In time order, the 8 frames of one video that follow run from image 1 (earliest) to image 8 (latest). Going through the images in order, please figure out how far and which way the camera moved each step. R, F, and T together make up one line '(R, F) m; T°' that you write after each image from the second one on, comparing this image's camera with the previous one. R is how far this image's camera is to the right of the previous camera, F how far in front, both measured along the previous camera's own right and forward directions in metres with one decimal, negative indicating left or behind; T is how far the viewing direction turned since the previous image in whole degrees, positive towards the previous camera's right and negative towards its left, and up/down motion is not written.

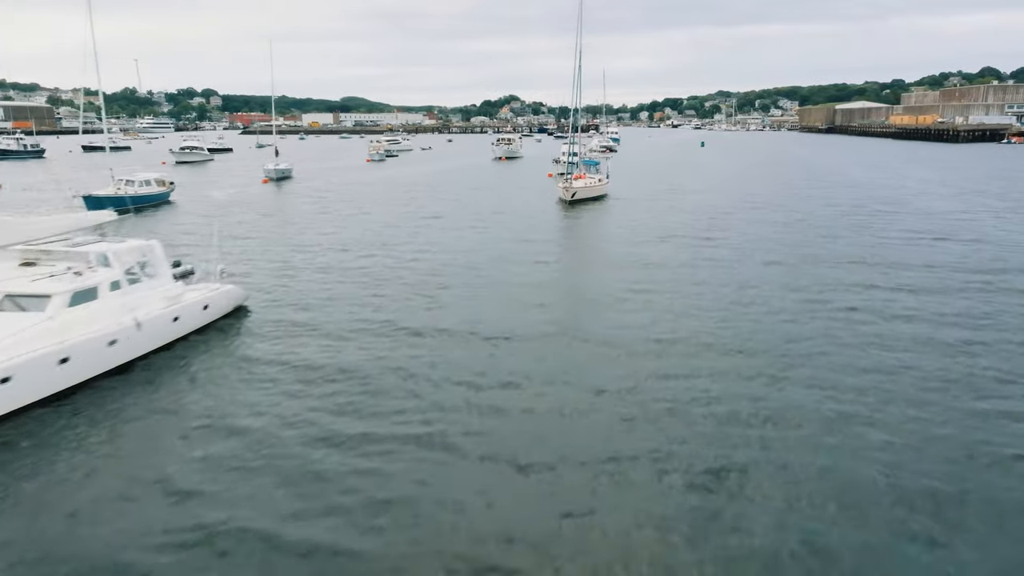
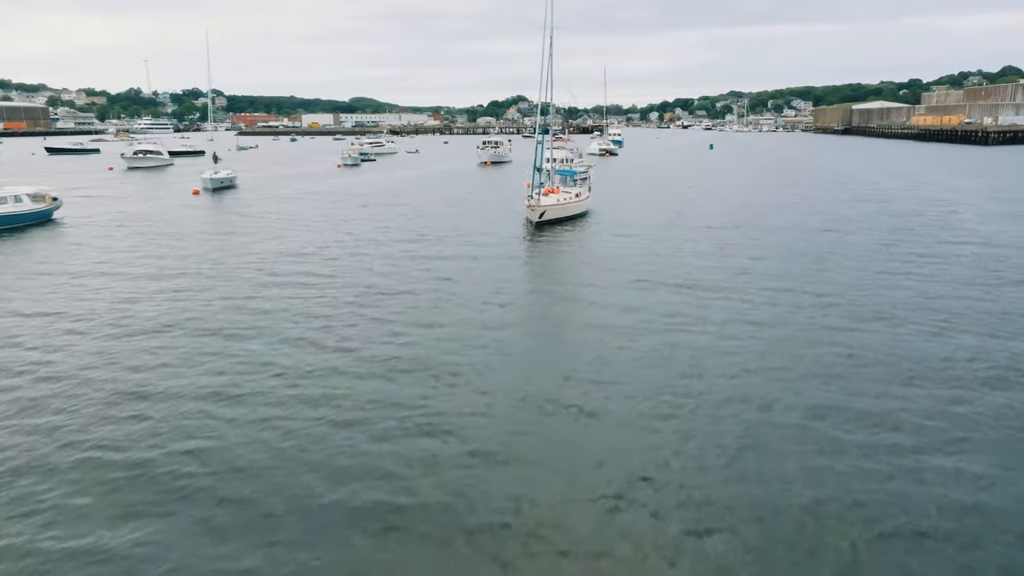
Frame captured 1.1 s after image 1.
(+5.4, +12.5) m; -1°
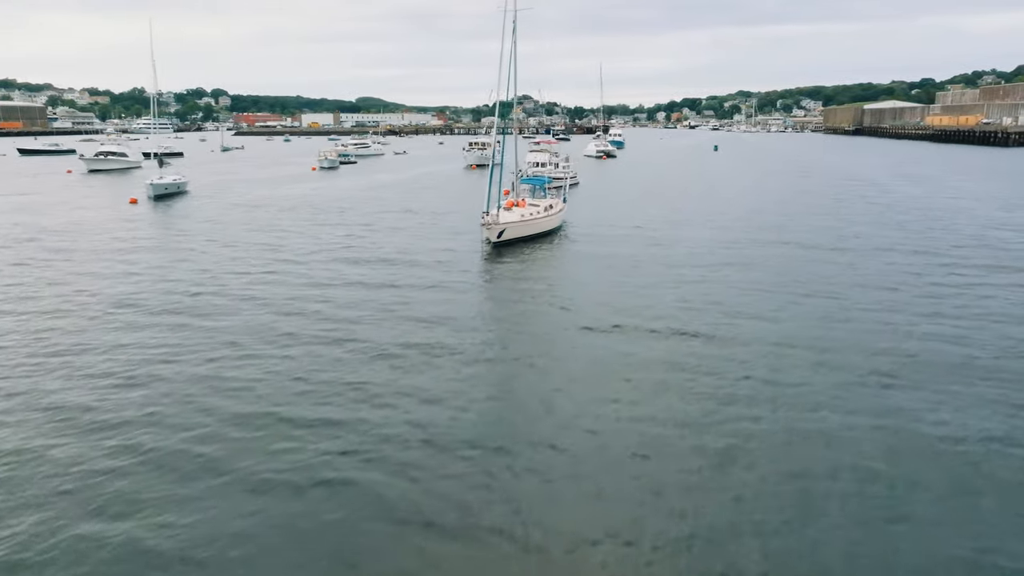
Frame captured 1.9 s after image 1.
(+4.3, +8.1) m; -1°
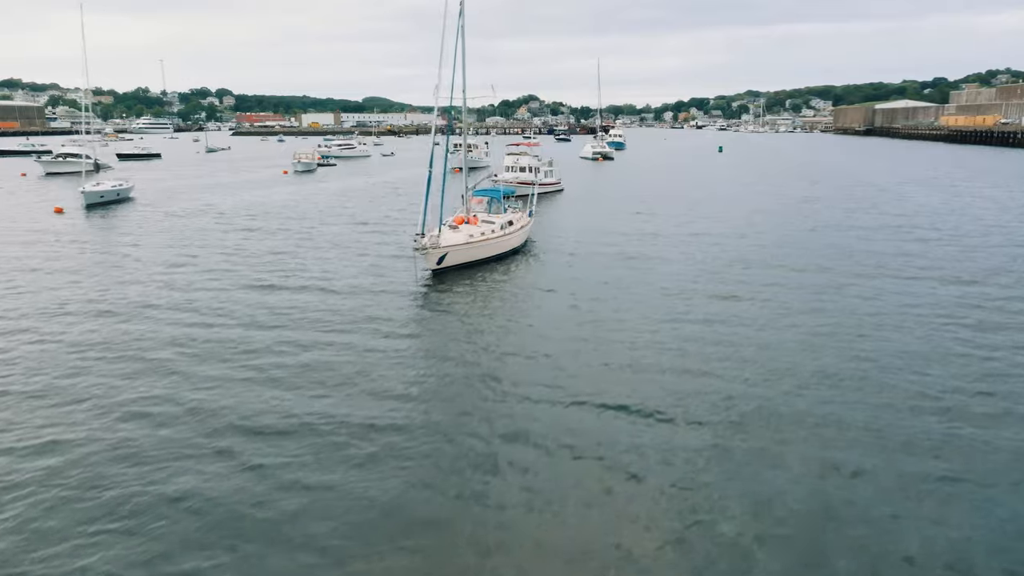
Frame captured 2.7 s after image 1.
(+4.3, +7.4) m; -1°
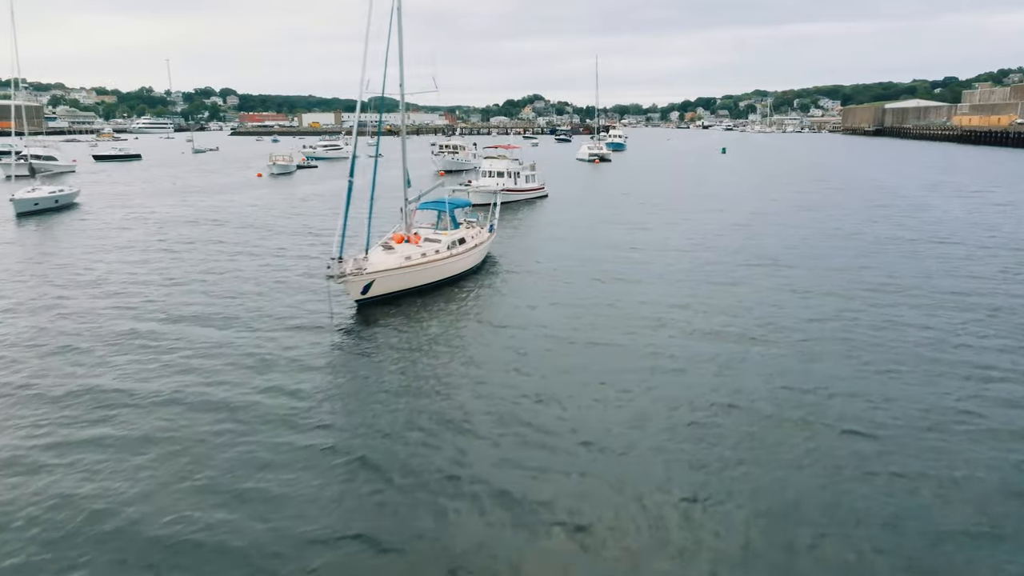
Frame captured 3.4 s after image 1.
(+3.6, +6.2) m; -1°
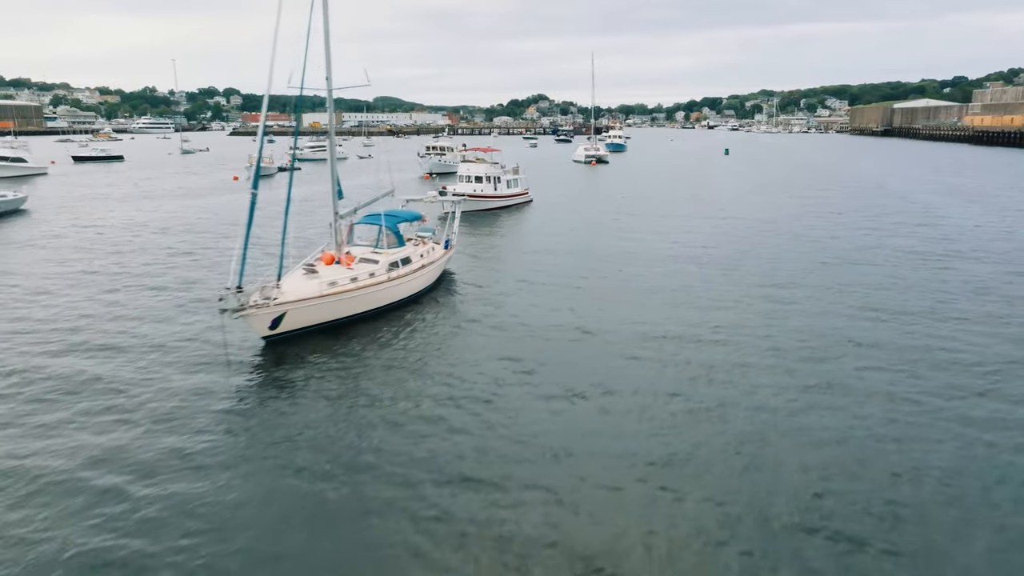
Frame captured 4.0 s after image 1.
(+3.0, +5.1) m; -1°
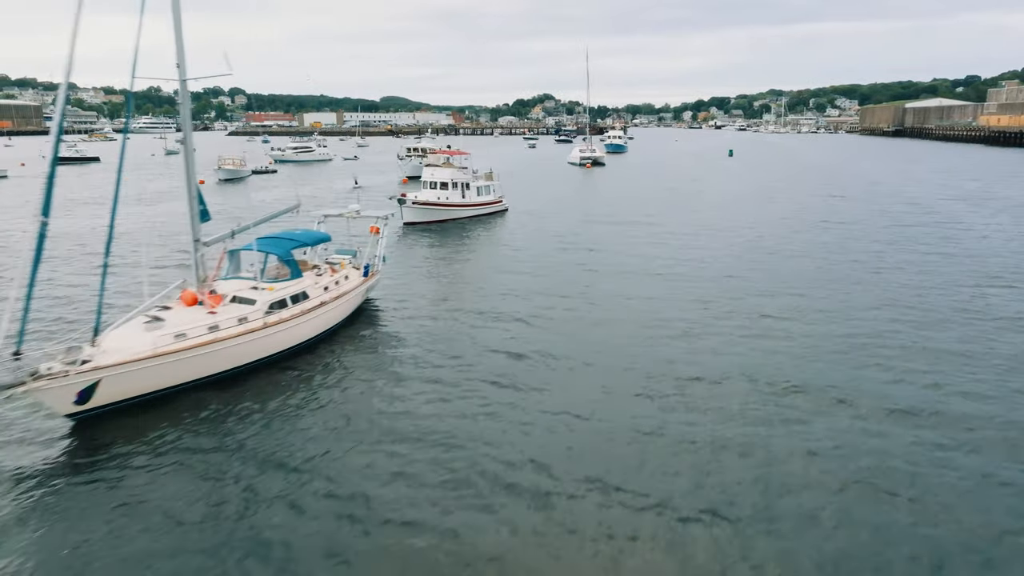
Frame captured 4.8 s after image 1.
(+3.9, +6.5) m; -1°
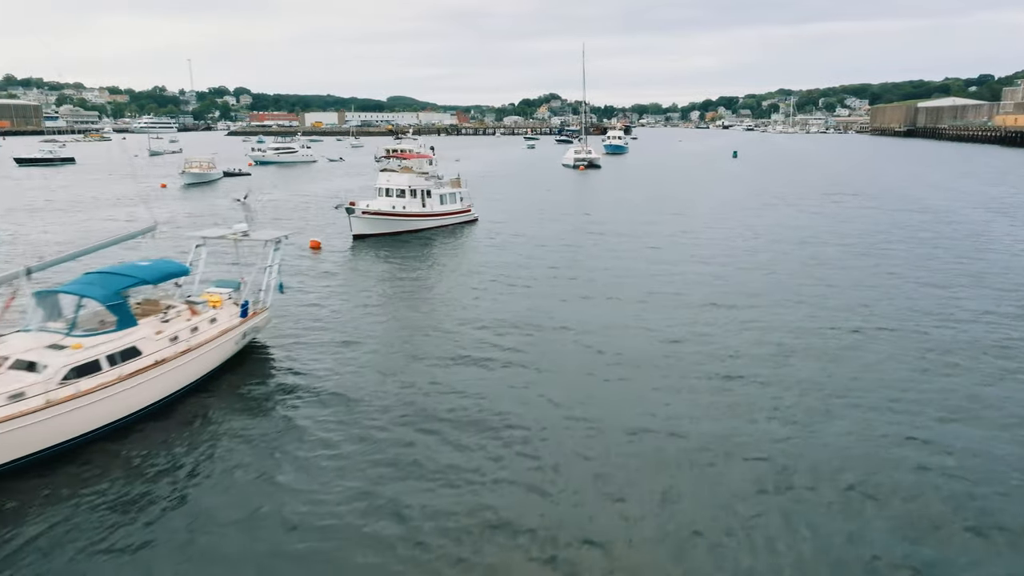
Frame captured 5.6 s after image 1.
(+3.8, +6.3) m; -1°
